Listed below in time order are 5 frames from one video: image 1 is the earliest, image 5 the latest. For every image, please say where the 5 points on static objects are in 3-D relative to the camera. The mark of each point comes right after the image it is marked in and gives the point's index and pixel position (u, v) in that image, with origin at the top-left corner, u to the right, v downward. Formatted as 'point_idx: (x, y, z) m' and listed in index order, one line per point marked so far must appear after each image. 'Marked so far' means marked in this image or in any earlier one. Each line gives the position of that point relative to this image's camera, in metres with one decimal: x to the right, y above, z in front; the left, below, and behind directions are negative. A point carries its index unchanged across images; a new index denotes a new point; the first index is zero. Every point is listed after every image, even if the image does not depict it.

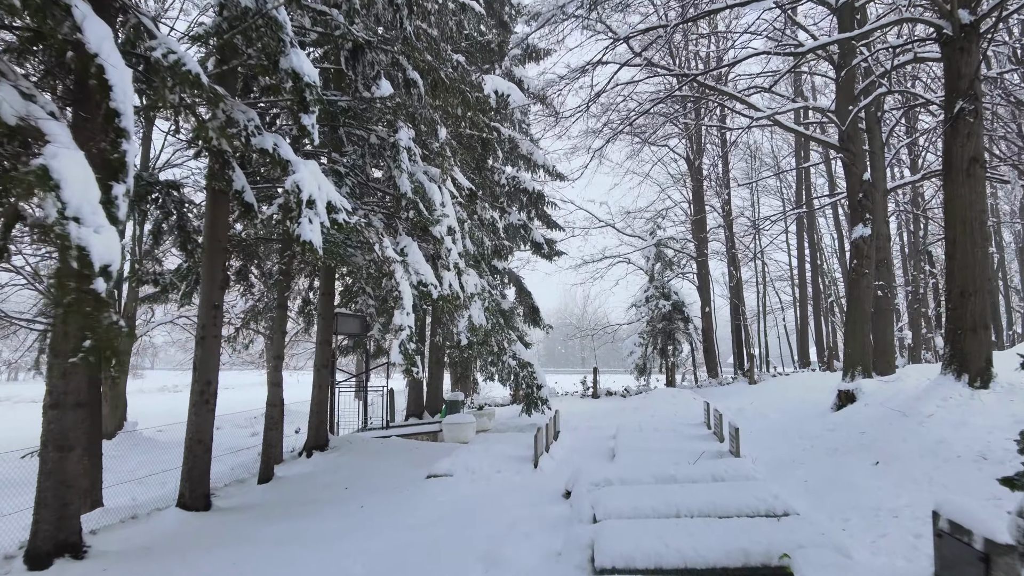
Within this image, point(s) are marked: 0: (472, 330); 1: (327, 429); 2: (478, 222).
0: (-0.5, -0.5, +9.5) m
1: (-2.3, -1.8, +9.8) m
2: (-0.5, +1.0, +11.2) m
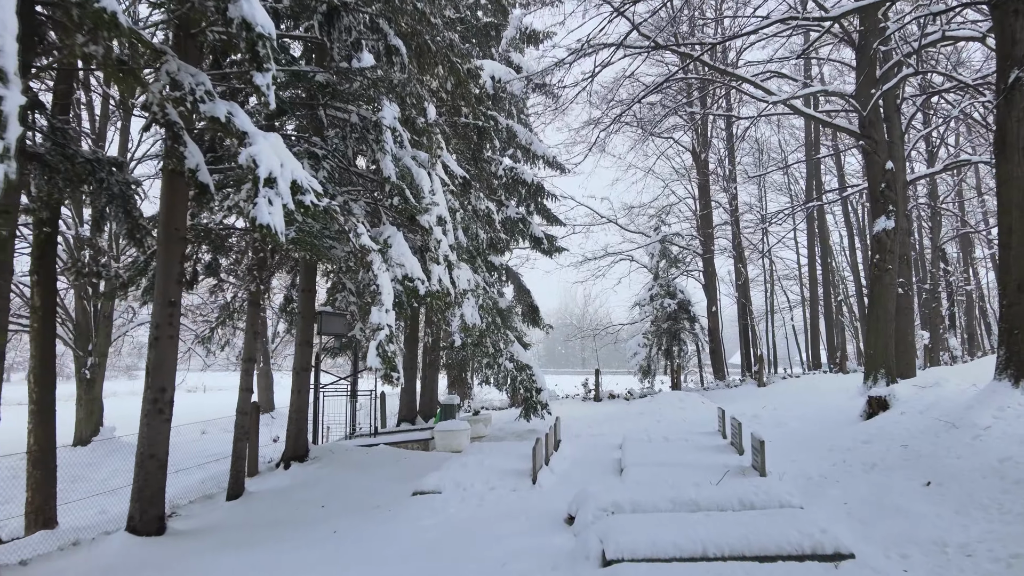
0: (-0.5, -0.5, +8.7) m
1: (-2.4, -1.7, +9.0) m
2: (-0.5, +1.0, +10.4) m
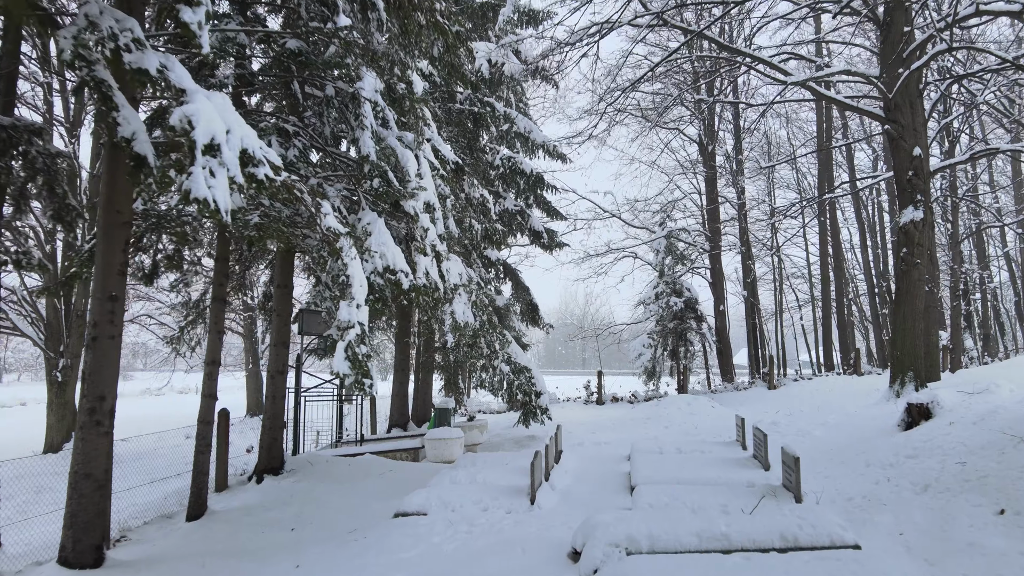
0: (-0.5, -0.4, +7.9) m
1: (-2.4, -1.7, +8.2) m
2: (-0.5, +1.0, +9.5) m
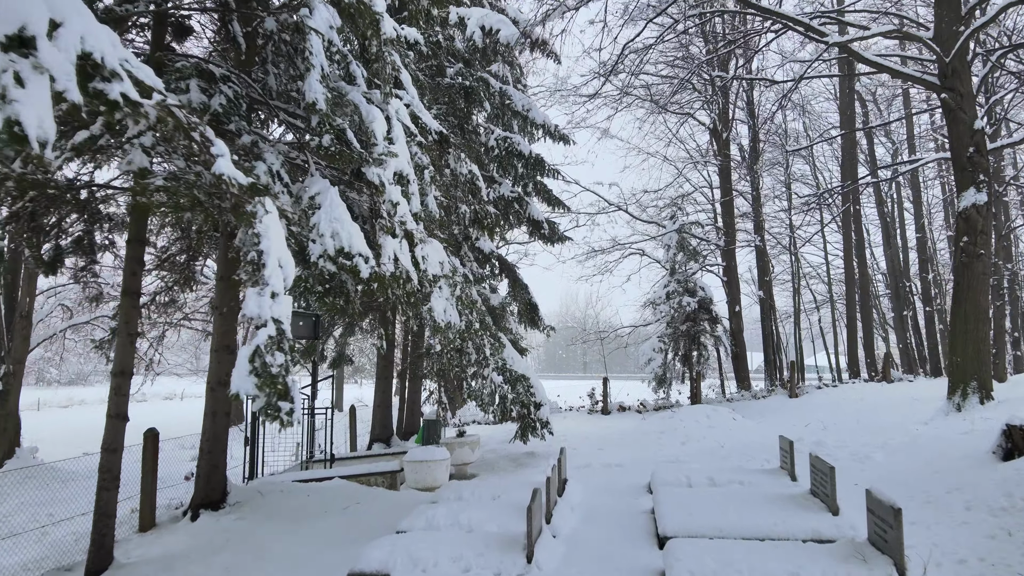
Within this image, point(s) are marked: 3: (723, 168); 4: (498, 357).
0: (-0.6, -0.4, +6.4) m
1: (-2.5, -1.6, +6.7) m
2: (-0.6, +1.1, +8.1) m
3: (+5.1, +2.9, +18.6) m
4: (-0.2, -0.8, +9.0) m
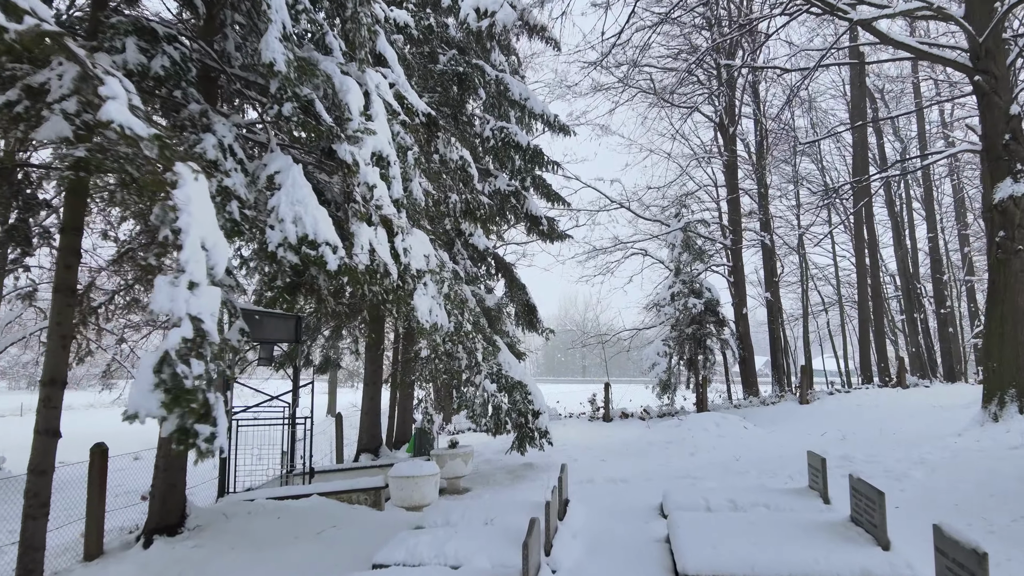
0: (-0.6, -0.3, +5.7) m
1: (-2.5, -1.6, +5.9) m
2: (-0.6, +1.1, +7.4) m
3: (+5.0, +2.8, +17.9) m
4: (-0.2, -0.8, +8.3) m
